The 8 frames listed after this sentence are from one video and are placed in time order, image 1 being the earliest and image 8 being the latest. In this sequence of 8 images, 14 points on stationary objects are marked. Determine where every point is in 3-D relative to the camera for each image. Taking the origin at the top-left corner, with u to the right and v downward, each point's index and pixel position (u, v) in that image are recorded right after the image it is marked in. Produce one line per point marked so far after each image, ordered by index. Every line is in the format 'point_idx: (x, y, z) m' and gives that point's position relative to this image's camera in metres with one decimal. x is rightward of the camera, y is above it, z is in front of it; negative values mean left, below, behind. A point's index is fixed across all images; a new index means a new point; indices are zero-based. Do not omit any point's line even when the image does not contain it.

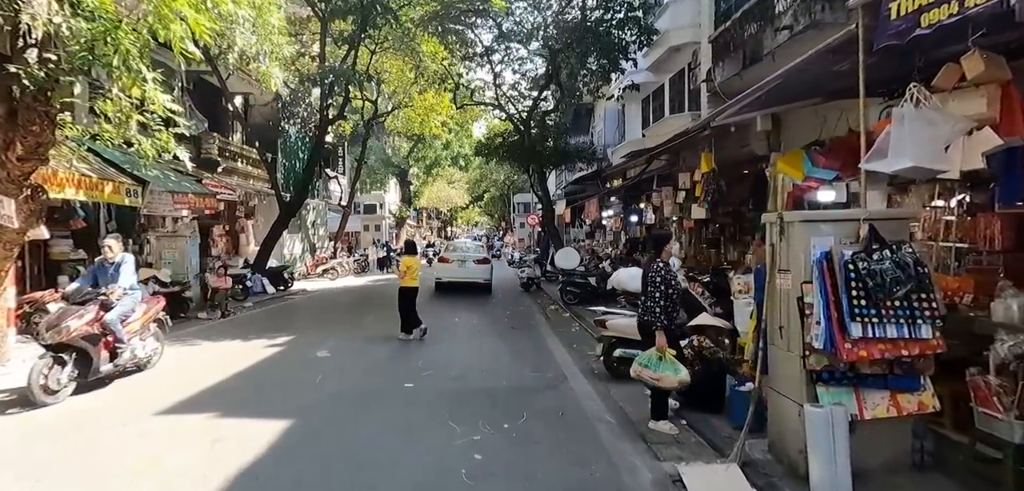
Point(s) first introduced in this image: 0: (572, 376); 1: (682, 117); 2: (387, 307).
0: (+0.7, -1.4, +6.2) m
1: (+4.6, +3.4, +15.2) m
2: (-3.2, -1.6, +14.8) m
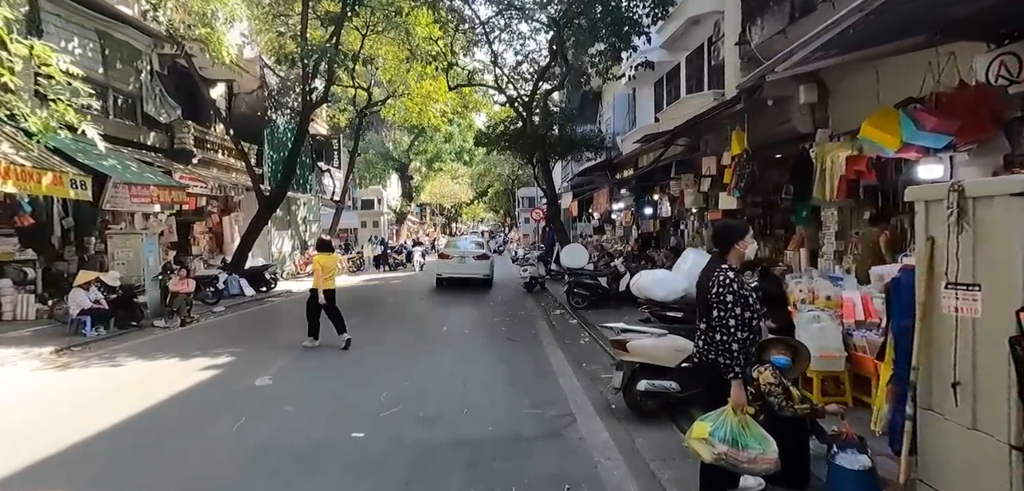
0: (+0.6, -1.4, +4.7) m
1: (+4.6, +3.6, +13.6) m
2: (-3.2, -1.5, +13.4) m
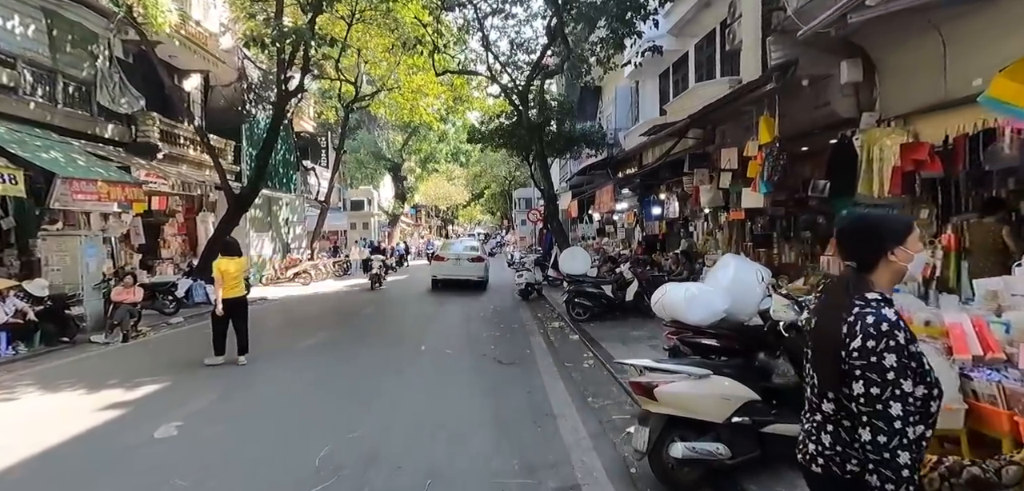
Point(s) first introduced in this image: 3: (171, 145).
0: (+0.5, -1.4, +3.4) m
1: (+4.4, +3.5, +12.3) m
2: (-3.4, -1.6, +12.0) m
3: (-9.5, +2.8, +15.8) m
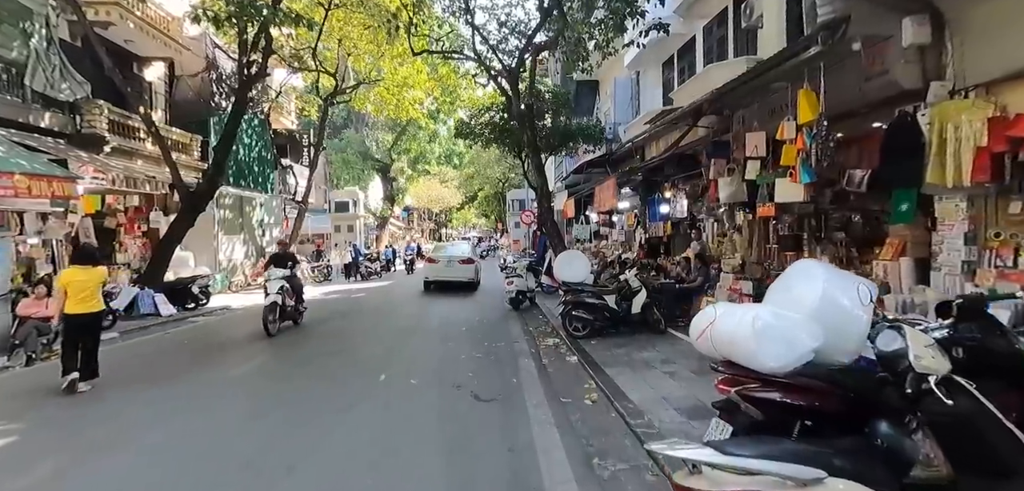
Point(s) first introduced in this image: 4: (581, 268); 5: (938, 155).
0: (+0.3, -1.4, +1.9) m
1: (+4.2, +3.4, +10.9) m
2: (-3.6, -1.6, +10.5) m
3: (-9.7, +2.7, +14.2) m
4: (+1.1, -0.3, +8.8) m
5: (+4.0, +0.8, +5.3) m
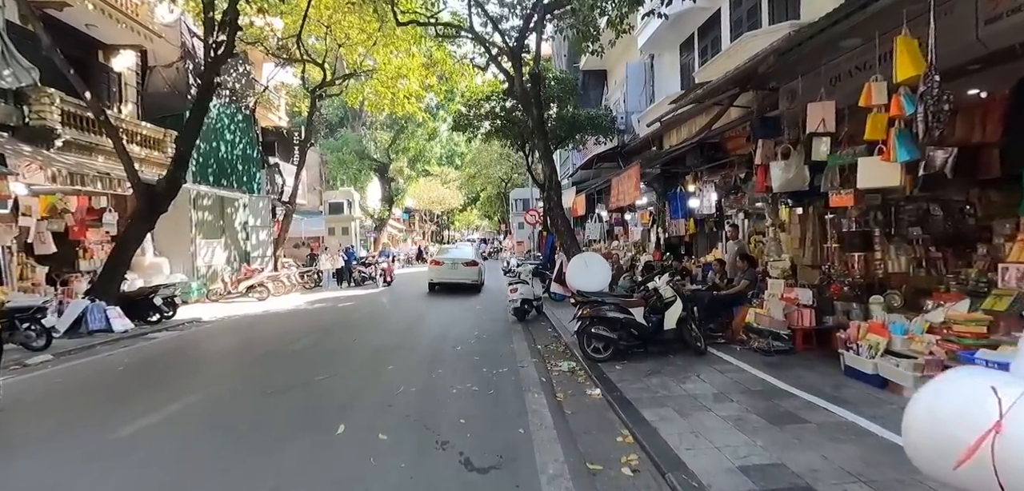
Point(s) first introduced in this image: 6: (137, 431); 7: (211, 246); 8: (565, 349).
0: (+0.3, -1.4, +0.3) m
1: (+4.2, +3.4, +9.3) m
2: (-3.5, -1.7, +9.0) m
3: (-9.7, +2.5, +12.7) m
4: (+1.1, -0.4, +7.2) m
5: (+4.0, +0.9, +3.7) m
6: (-3.2, -1.6, +4.7) m
7: (-9.6, 0.0, +18.2) m
8: (+0.7, -1.4, +7.6) m
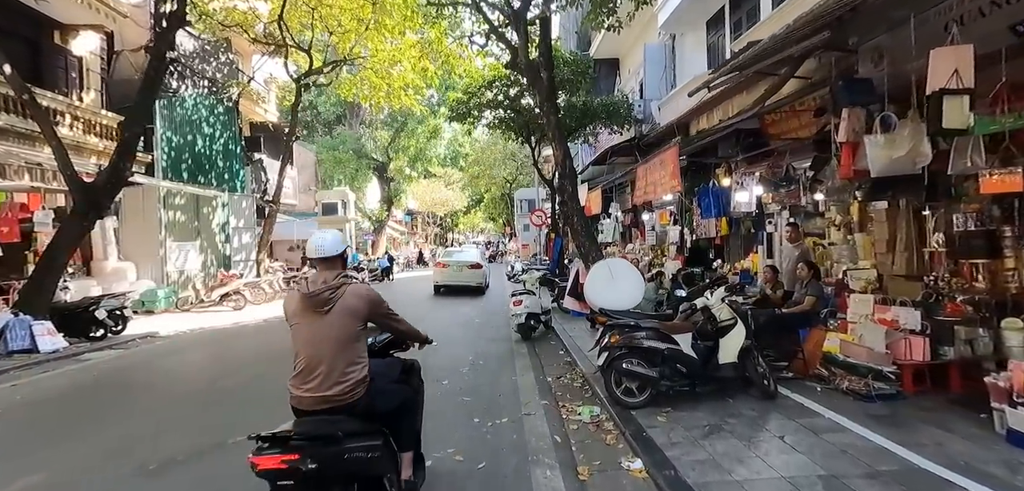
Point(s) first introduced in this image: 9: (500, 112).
0: (+0.3, -1.5, -1.4) m
1: (+4.3, +3.4, +7.5) m
2: (-3.5, -1.8, +7.3) m
3: (-9.6, +2.5, +11.1) m
4: (+1.1, -0.4, +5.5) m
5: (+4.0, +0.8, +1.9) m
6: (-3.2, -1.6, +3.0) m
7: (-9.5, -0.1, +16.5) m
8: (+0.7, -1.4, +5.9) m
9: (-0.3, +3.7, +15.7) m
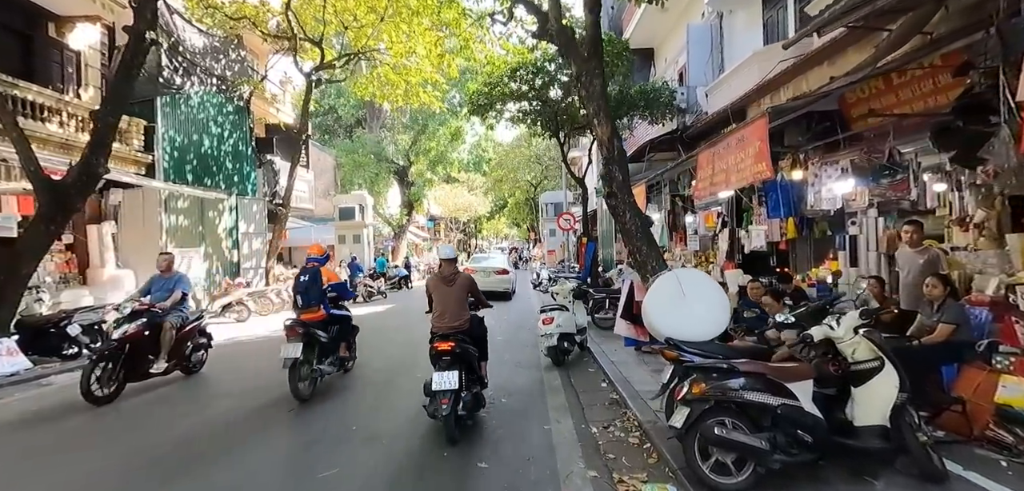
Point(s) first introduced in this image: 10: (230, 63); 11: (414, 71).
0: (+0.2, -1.4, -3.0) m
1: (+4.6, +3.3, +5.9) m
2: (-3.2, -1.8, +5.8) m
3: (-9.1, +2.4, +10.0) m
4: (+1.4, -0.4, +3.9) m
5: (+4.1, +0.8, +0.3) m
6: (-3.0, -1.6, +1.6) m
7: (-8.8, -0.3, +15.4) m
8: (+1.0, -1.5, +4.3) m
9: (+0.3, +3.5, +14.2) m
10: (-9.9, +6.4, +19.8) m
11: (-3.3, +6.0, +19.3) m
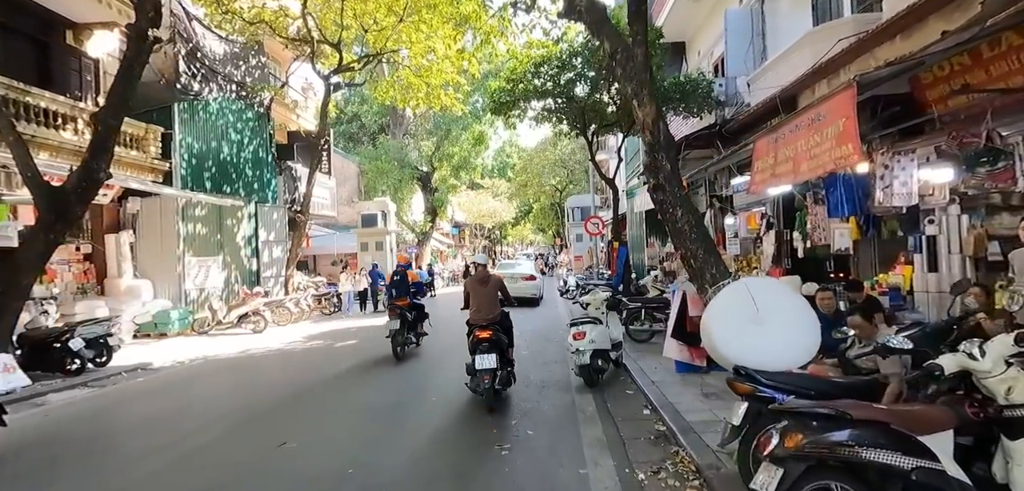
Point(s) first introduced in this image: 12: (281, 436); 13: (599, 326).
0: (+0.1, -1.4, -3.8) m
1: (+4.8, +3.3, +4.9) m
2: (-2.9, -1.9, +5.1) m
3: (-8.7, +2.2, +9.6) m
4: (+1.5, -0.5, +3.0) m
5: (+4.1, +0.9, -0.7) m
6: (-3.0, -1.6, +0.9) m
7: (-8.1, -0.5, +14.9) m
8: (+1.2, -1.5, +3.4) m
9: (+0.9, +3.4, +13.4) m
10: (-9.1, +6.1, +19.5) m
11: (-2.5, +5.7, +18.7) m
12: (-2.5, -1.9, +5.9) m
13: (+1.1, -1.0, +6.9) m
